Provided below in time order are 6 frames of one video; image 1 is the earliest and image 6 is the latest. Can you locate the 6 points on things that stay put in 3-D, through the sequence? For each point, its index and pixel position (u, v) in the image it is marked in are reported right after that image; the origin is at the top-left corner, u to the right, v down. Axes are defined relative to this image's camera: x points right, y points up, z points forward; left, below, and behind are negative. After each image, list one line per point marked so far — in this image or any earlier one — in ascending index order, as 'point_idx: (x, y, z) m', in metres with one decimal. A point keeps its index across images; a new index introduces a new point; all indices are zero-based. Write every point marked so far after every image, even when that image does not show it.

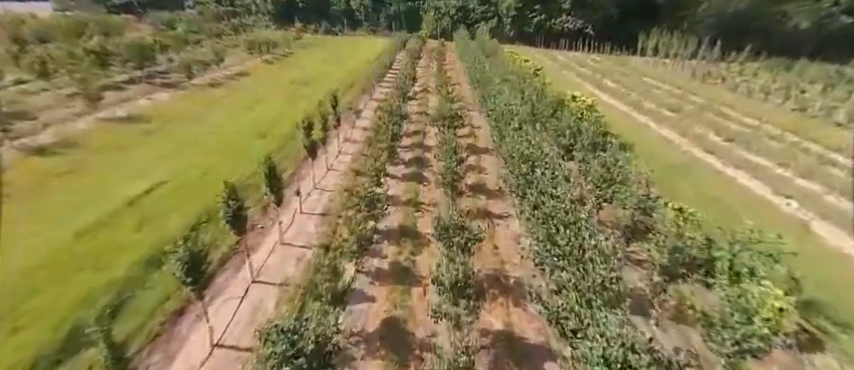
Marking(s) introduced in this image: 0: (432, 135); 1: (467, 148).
0: (+0.2, +2.3, +18.2) m
1: (+1.8, +1.6, +17.0) m
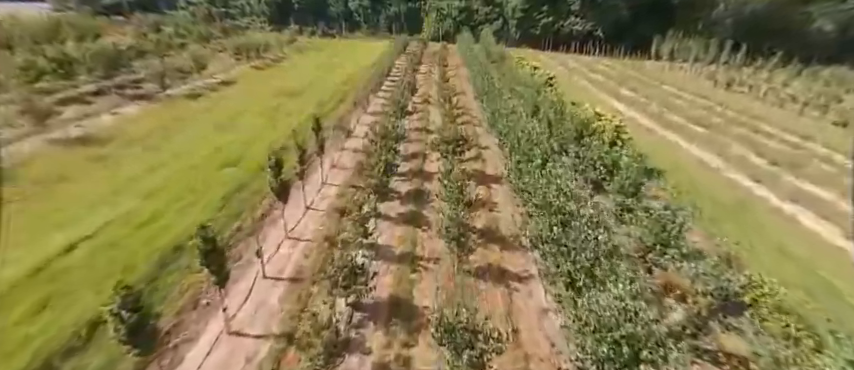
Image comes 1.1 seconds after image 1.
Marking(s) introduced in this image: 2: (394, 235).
0: (+0.3, +1.0, +15.8) m
1: (+1.8, +0.3, +14.5) m
2: (-0.9, -1.4, +10.6) m
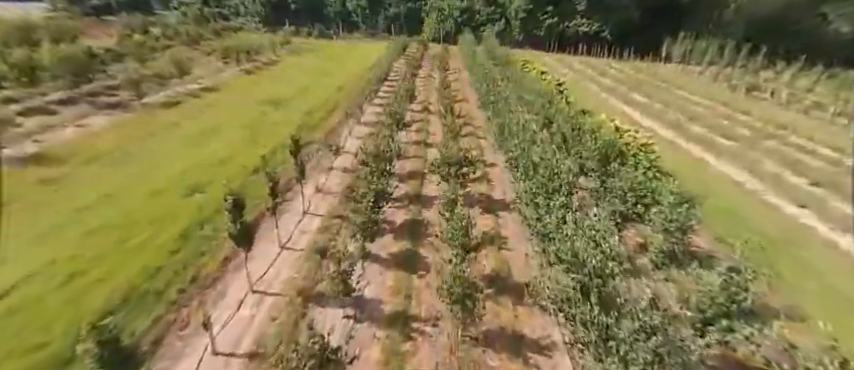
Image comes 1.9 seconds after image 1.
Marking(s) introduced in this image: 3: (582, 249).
0: (+0.2, +0.1, +13.9) m
1: (+1.7, -0.6, +12.7) m
2: (-1.0, -2.3, +8.7) m
3: (+2.8, -1.1, +6.8) m
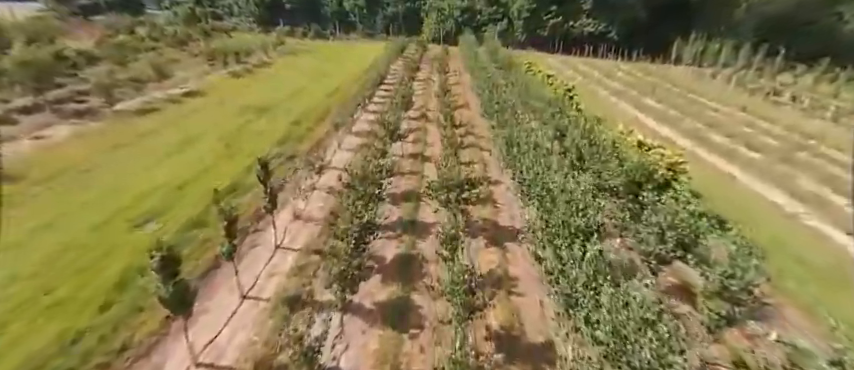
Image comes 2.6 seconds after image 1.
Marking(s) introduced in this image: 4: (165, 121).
0: (+0.1, -0.6, +12.2) m
1: (+1.6, -1.4, +10.9) m
2: (-1.1, -3.0, +7.0) m
3: (+2.6, -1.9, +5.0) m
4: (-12.9, +3.3, +18.7) m
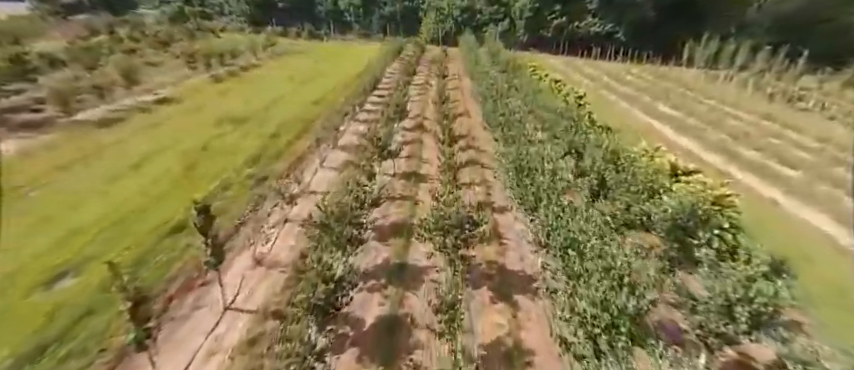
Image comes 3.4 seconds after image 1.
0: (-0.1, -1.5, +10.1) m
1: (+1.4, -2.2, +8.9) m
2: (-1.3, -3.9, +5.0) m
3: (+2.4, -2.8, +3.0) m
4: (-13.1, +2.4, +16.6) m
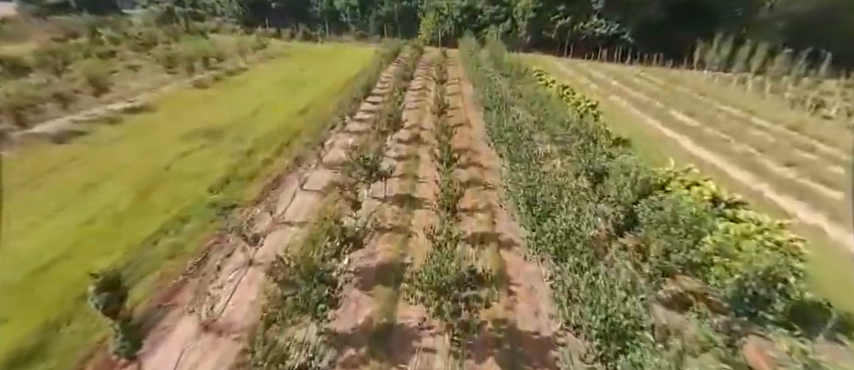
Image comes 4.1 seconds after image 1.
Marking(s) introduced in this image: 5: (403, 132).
0: (-0.3, -2.3, +8.3) m
1: (+1.3, -3.1, +7.1) m
2: (-1.5, -4.8, +3.2) m
3: (+2.3, -3.6, +1.2) m
4: (-13.3, +1.5, +14.8) m
5: (-1.1, +2.5, +18.0) m
